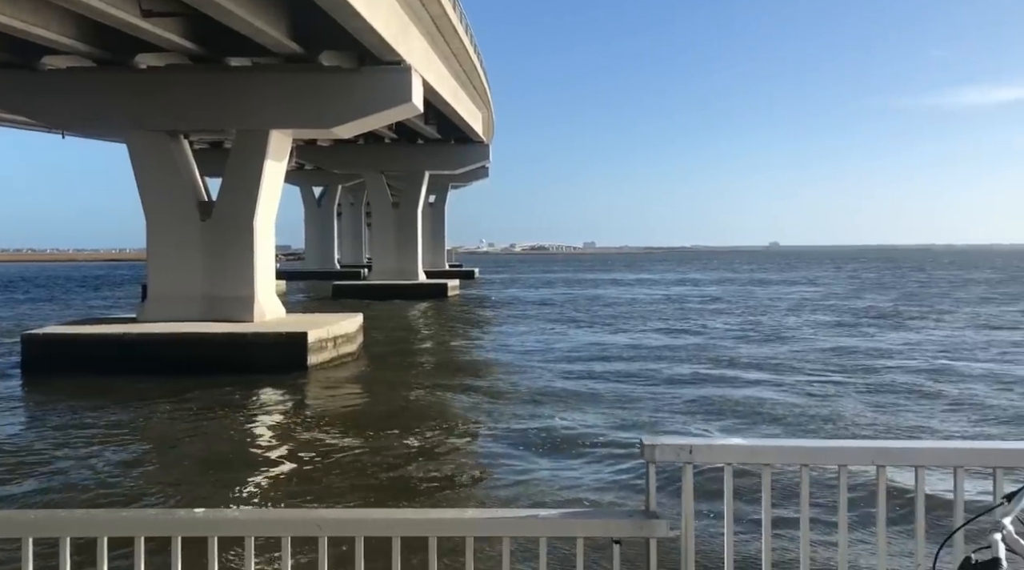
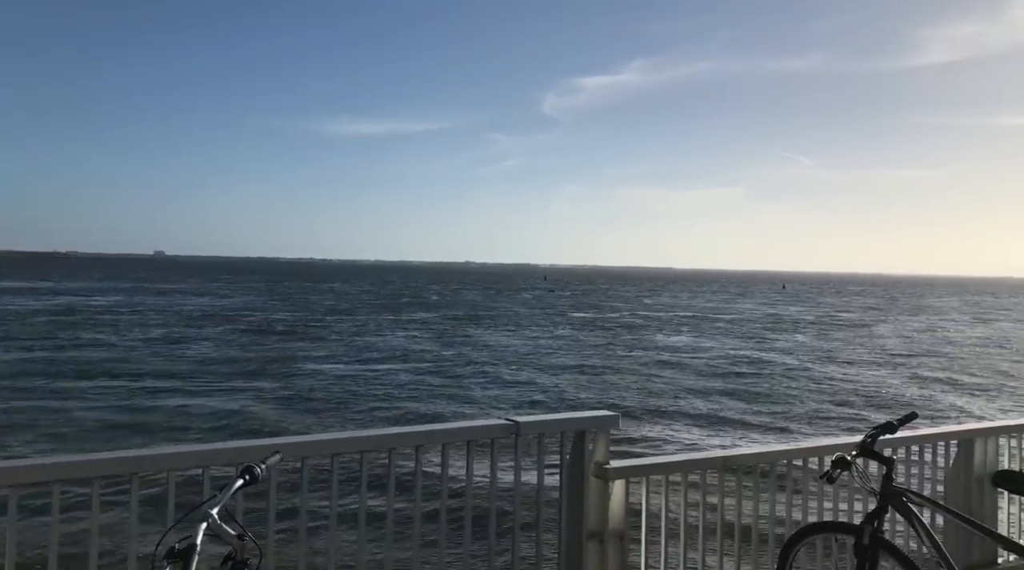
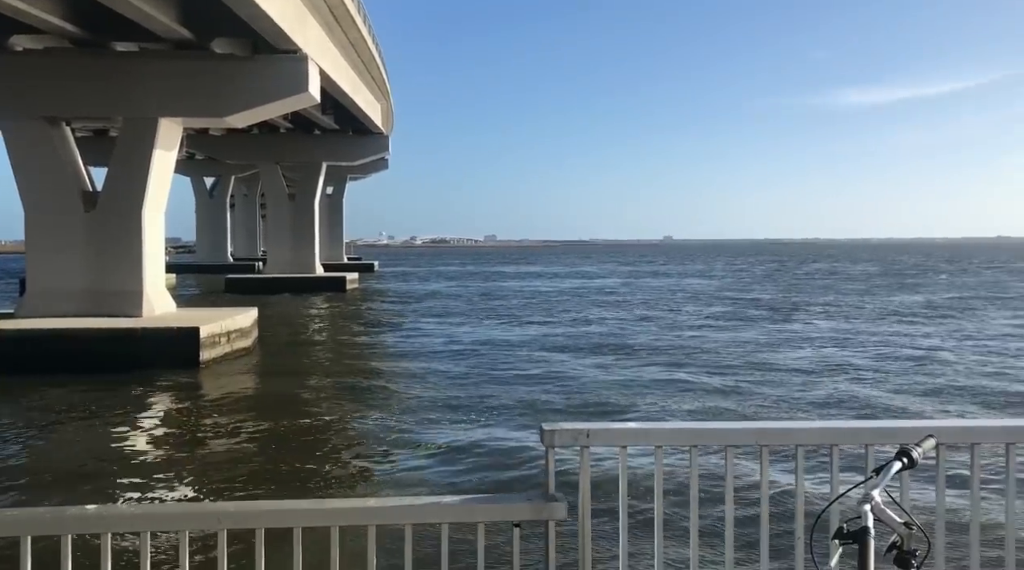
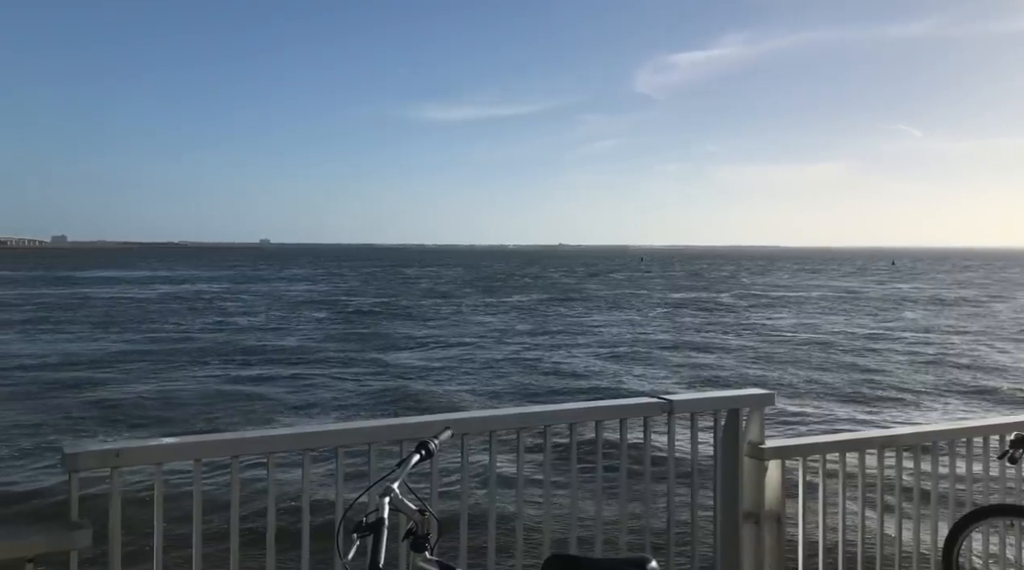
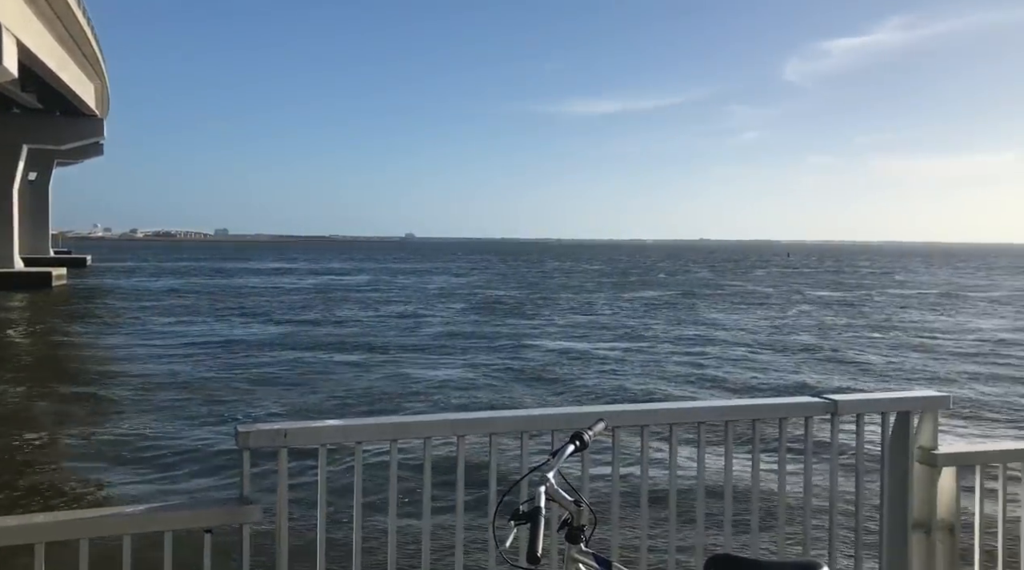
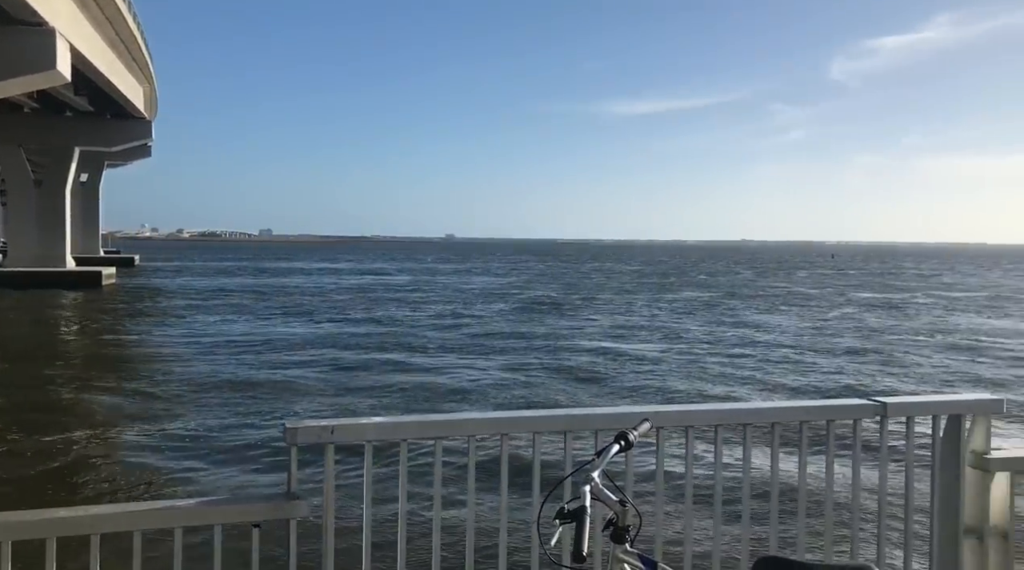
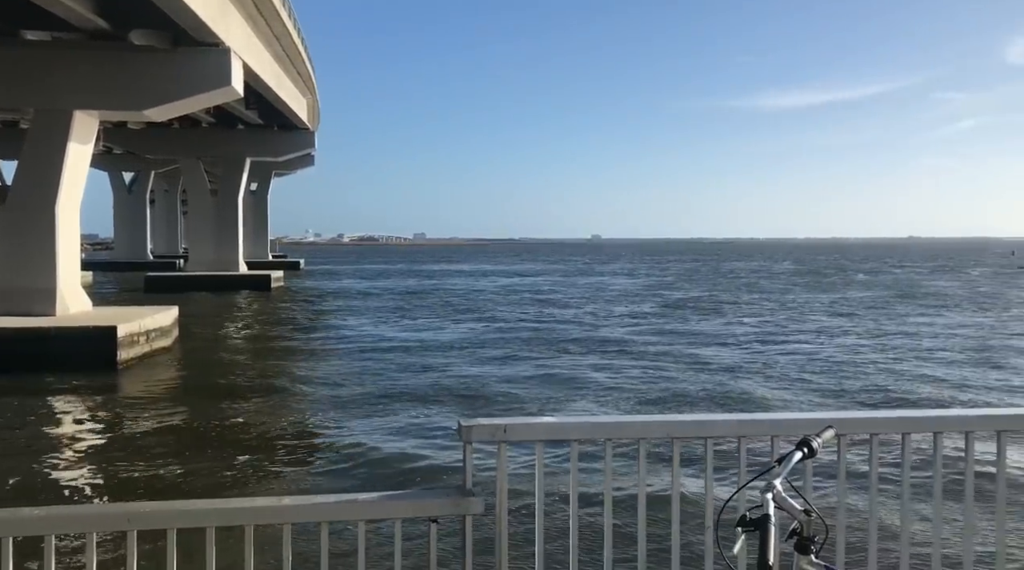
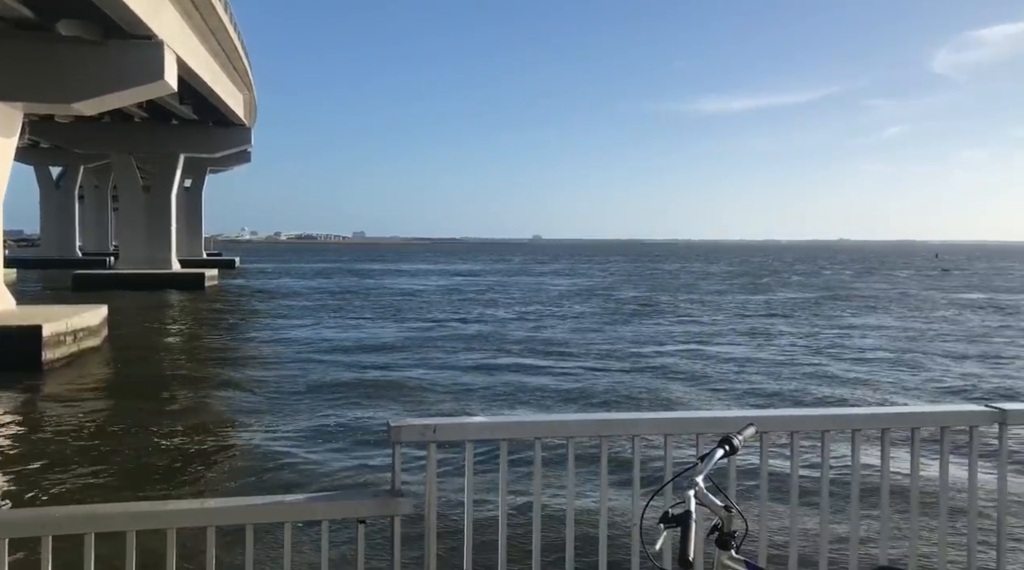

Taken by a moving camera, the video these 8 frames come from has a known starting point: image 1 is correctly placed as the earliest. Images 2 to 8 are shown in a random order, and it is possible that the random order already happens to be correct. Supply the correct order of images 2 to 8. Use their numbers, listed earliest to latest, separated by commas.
3, 7, 8, 6, 5, 4, 2
